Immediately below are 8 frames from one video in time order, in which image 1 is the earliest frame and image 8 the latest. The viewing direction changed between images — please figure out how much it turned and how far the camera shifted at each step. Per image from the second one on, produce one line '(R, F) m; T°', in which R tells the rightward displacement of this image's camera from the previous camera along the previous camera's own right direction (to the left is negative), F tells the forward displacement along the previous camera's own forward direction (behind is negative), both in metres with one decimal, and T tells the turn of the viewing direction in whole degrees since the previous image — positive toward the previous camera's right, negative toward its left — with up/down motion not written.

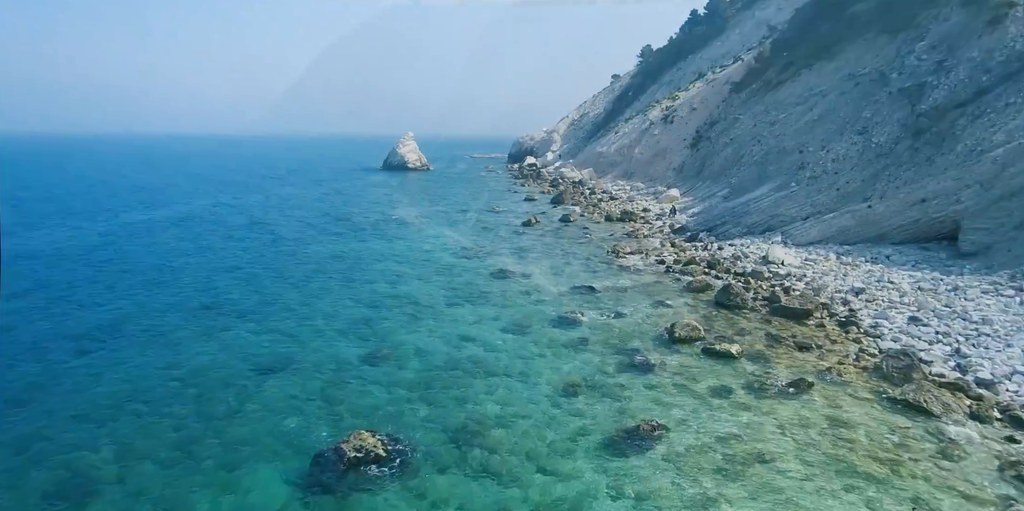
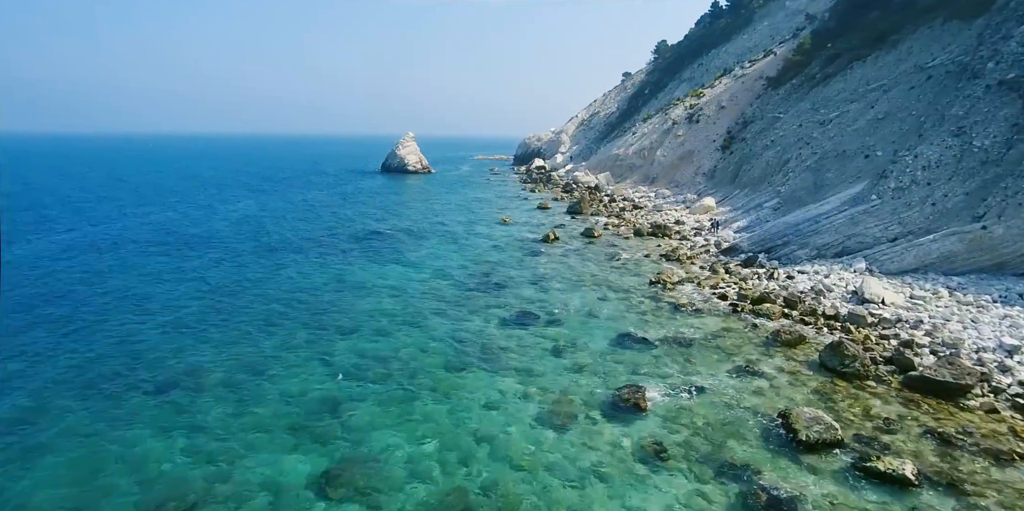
(-0.7, +5.7) m; 0°
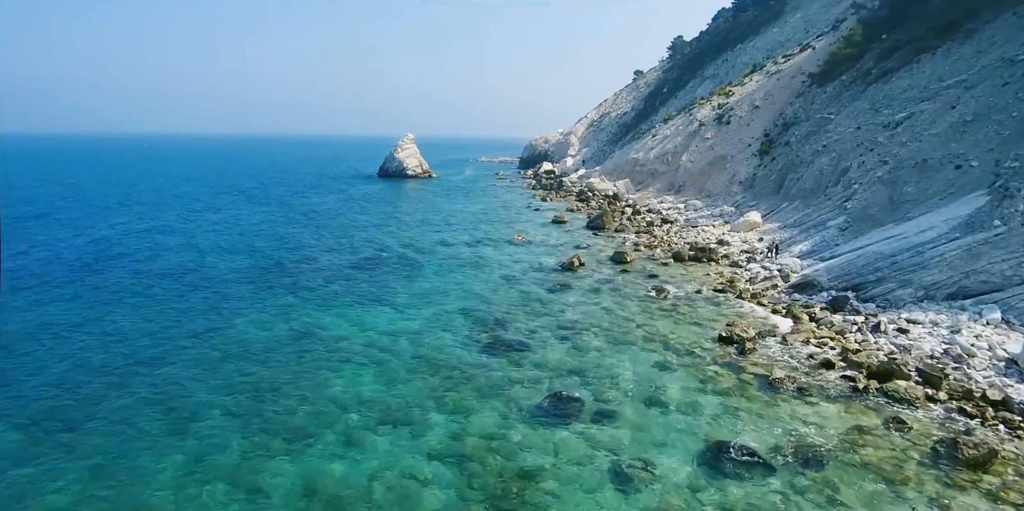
(-0.7, +5.7) m; 0°
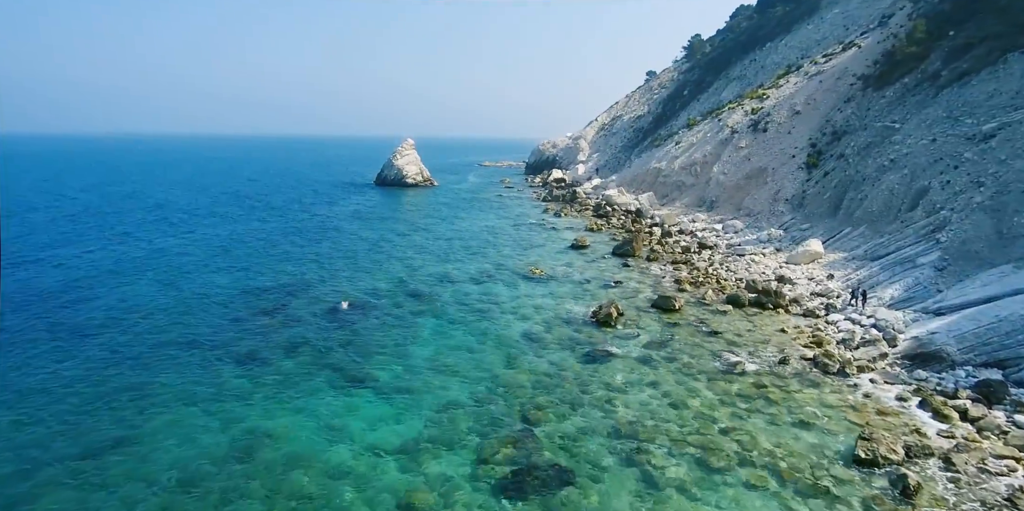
(-0.8, +5.5) m; 0°
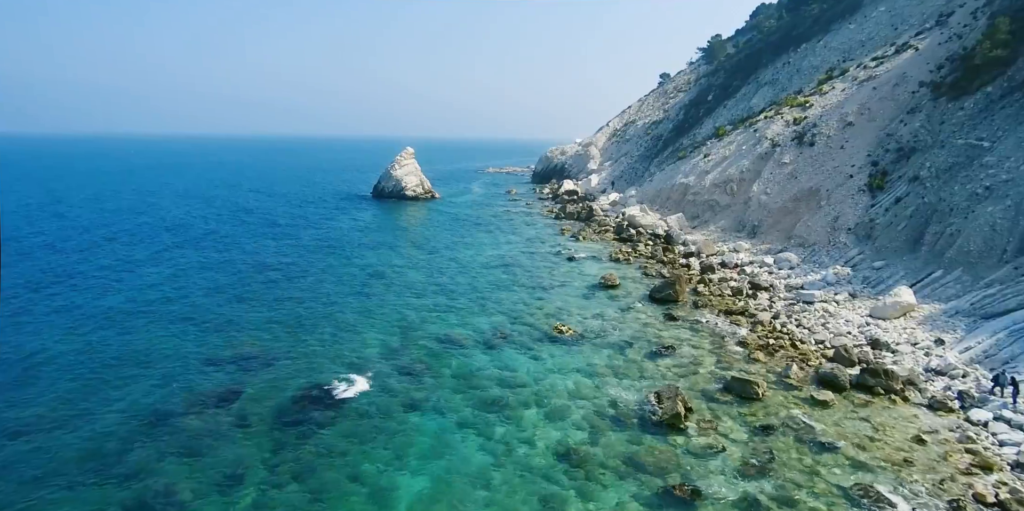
(-0.8, +5.5) m; 0°
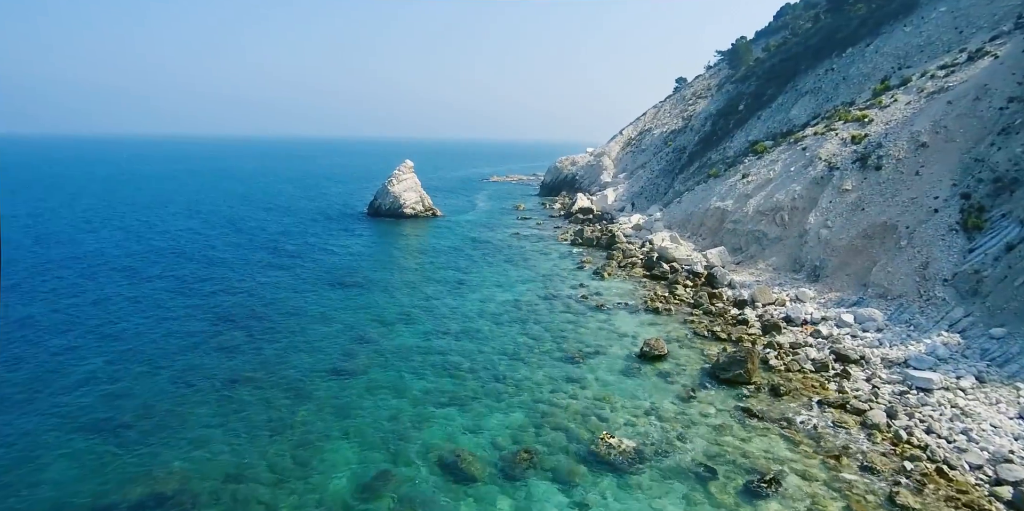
(-0.9, +5.9) m; 0°
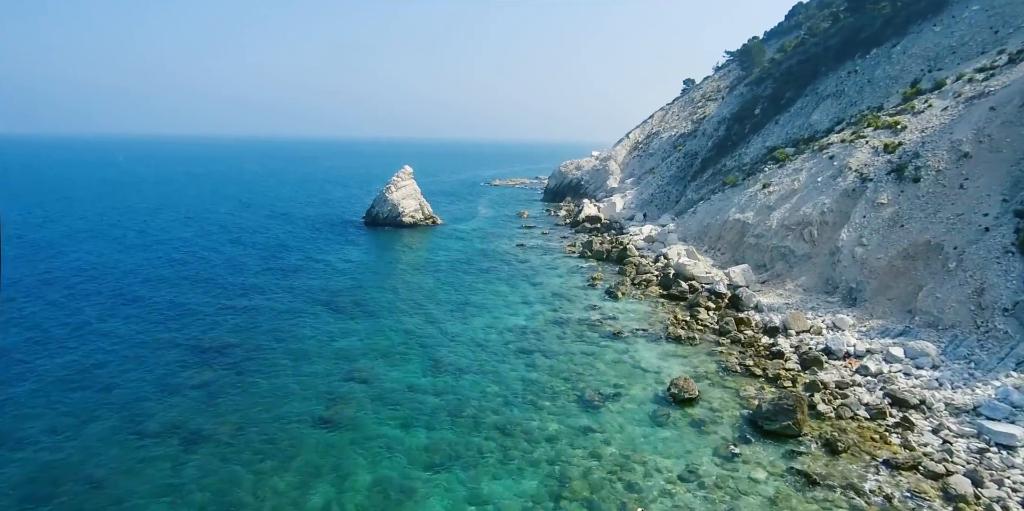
(-0.4, +2.7) m; 0°
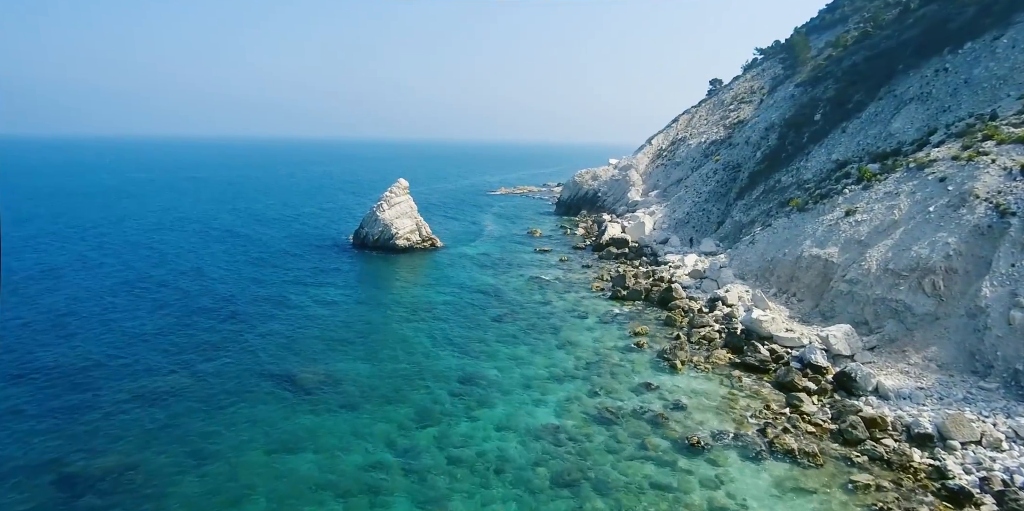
(-1.3, +8.4) m; 0°
